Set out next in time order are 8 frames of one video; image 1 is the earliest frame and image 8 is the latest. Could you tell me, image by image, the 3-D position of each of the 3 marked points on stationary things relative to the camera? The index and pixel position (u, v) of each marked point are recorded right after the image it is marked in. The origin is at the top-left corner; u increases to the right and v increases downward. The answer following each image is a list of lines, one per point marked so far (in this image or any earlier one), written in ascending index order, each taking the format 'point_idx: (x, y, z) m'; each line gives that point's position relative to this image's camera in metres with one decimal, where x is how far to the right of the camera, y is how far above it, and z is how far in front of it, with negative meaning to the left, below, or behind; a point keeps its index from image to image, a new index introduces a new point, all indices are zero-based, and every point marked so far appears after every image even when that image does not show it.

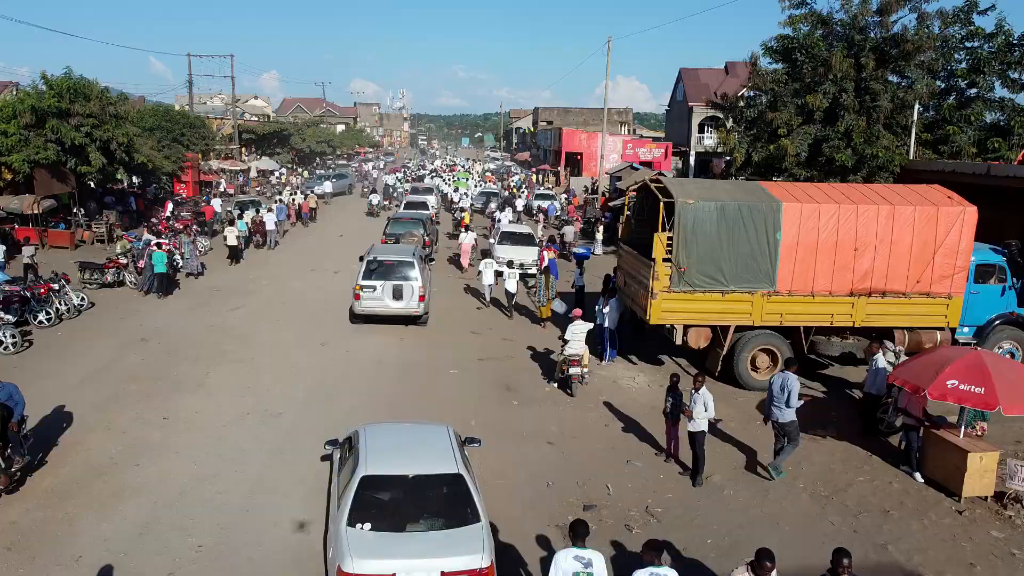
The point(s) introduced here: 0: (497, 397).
0: (-0.2, -1.6, +12.3) m
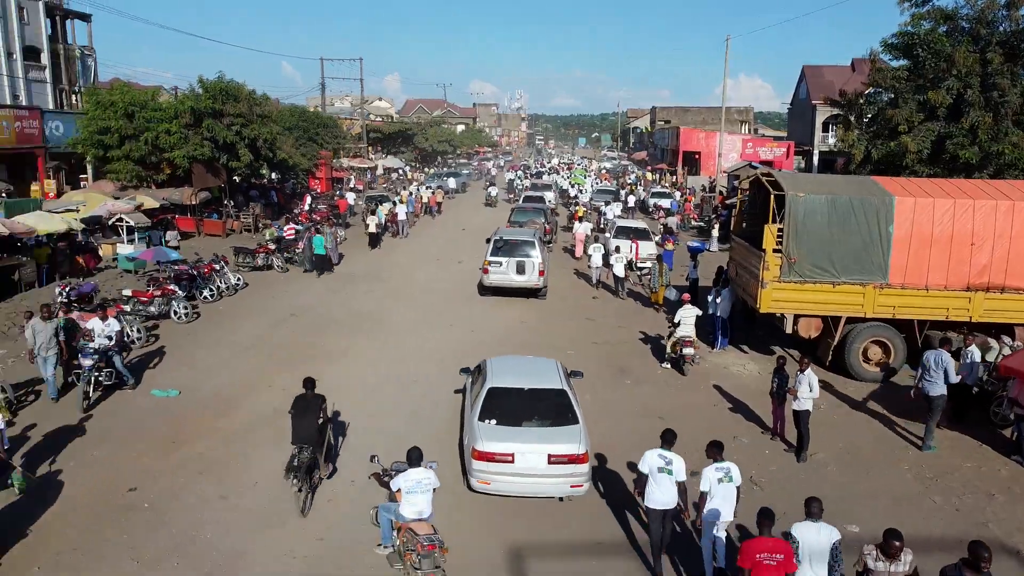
0: (+1.6, -1.4, +13.1) m
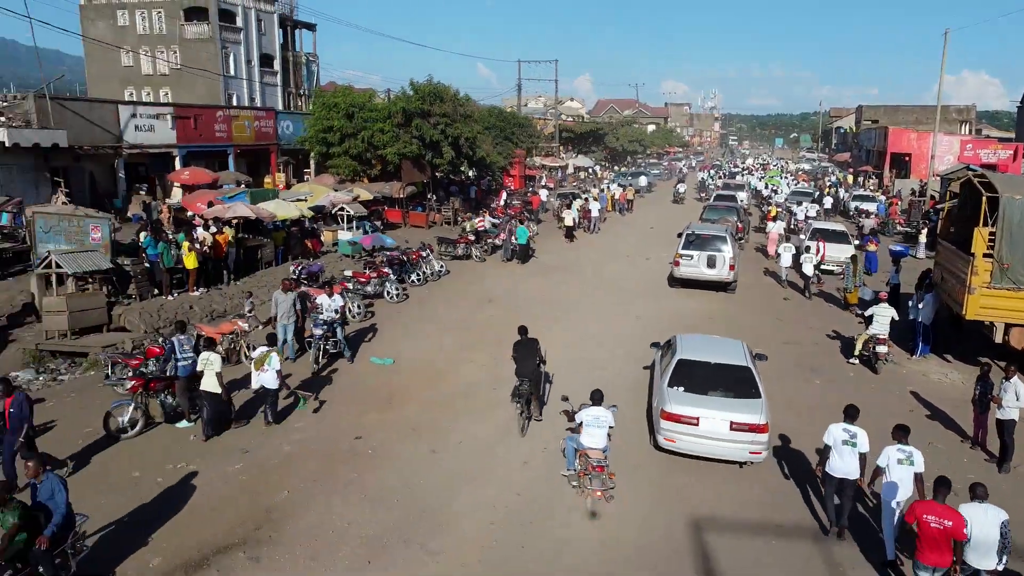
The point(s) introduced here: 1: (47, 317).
0: (+4.6, -1.4, +13.1) m
1: (-8.1, -0.5, +14.2) m
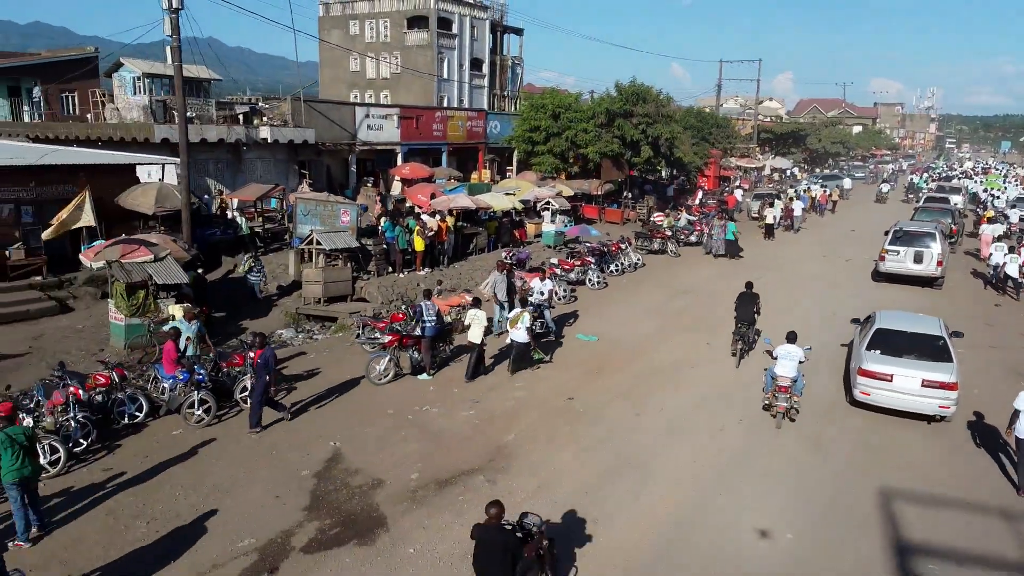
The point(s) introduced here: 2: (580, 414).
0: (+7.8, -1.4, +12.9) m
1: (-4.2, 0.0, +16.8) m
2: (+0.9, -1.7, +10.8) m
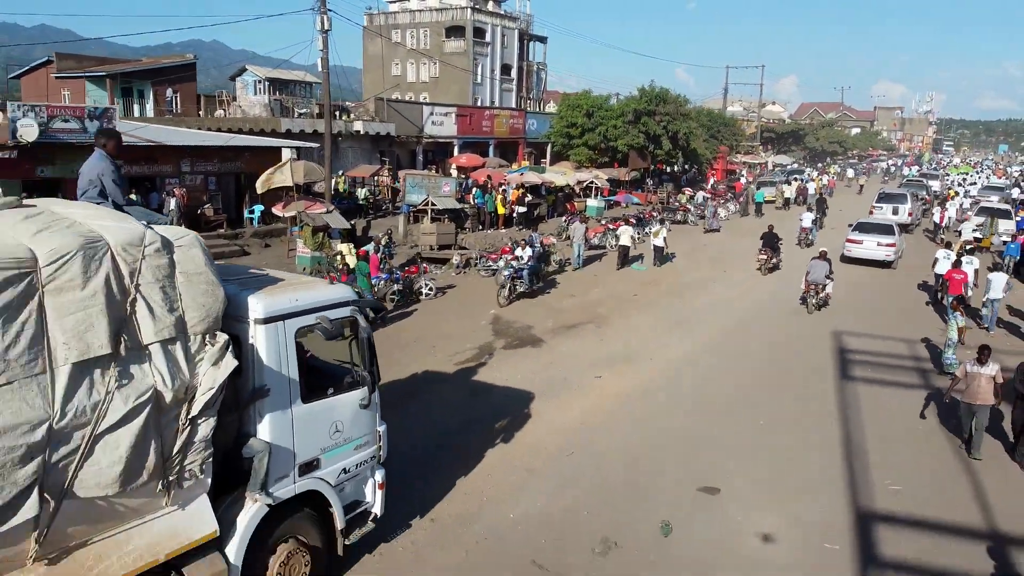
0: (+9.6, -0.1, +18.6) m
1: (-2.4, +1.4, +22.5) m
2: (+2.7, -0.3, +16.5) m
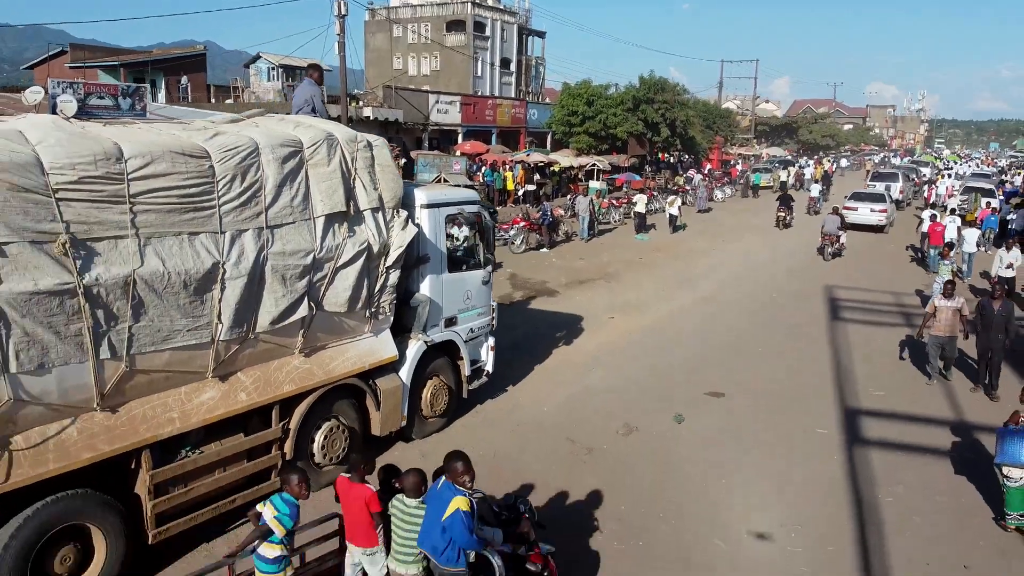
0: (+9.9, +0.6, +19.8) m
1: (-2.2, +2.1, +23.6) m
2: (+3.0, +0.4, +17.6) m
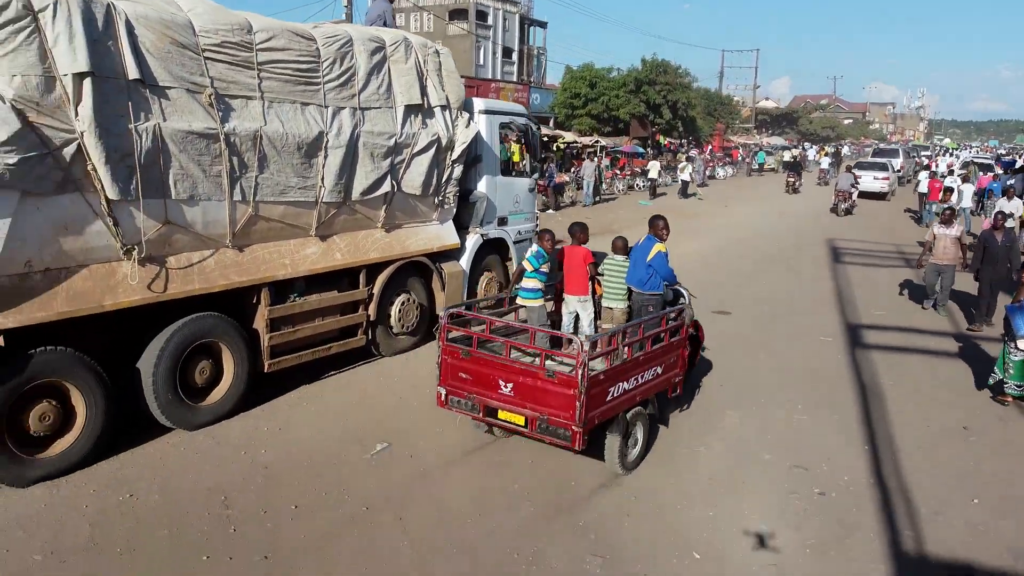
0: (+10.1, +1.2, +20.3) m
1: (-2.0, +2.8, +24.0) m
2: (+3.2, +1.0, +18.1) m
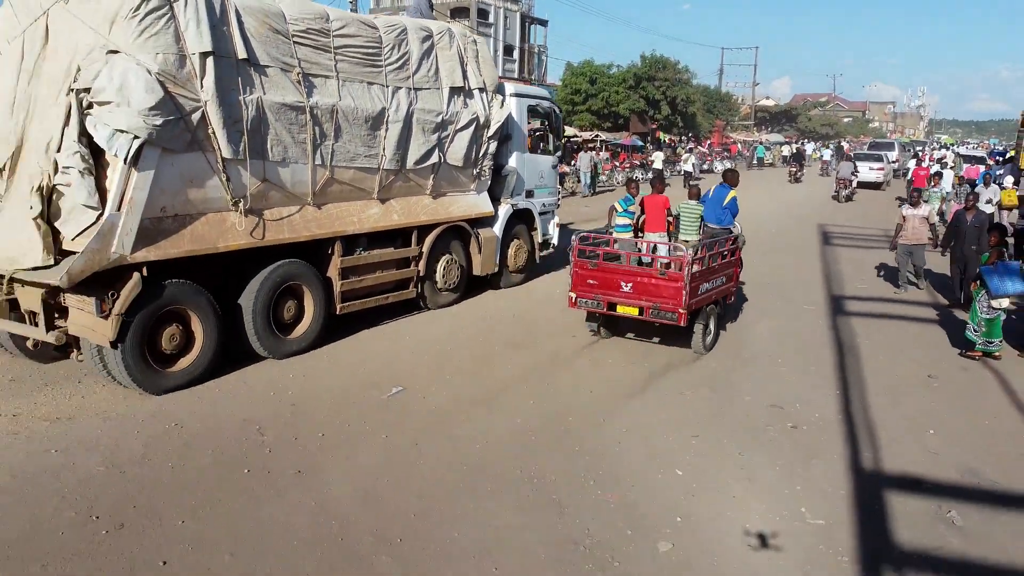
0: (+10.2, +1.5, +20.9) m
1: (-1.8, +3.0, +24.6) m
2: (+3.4, +1.3, +18.7) m
